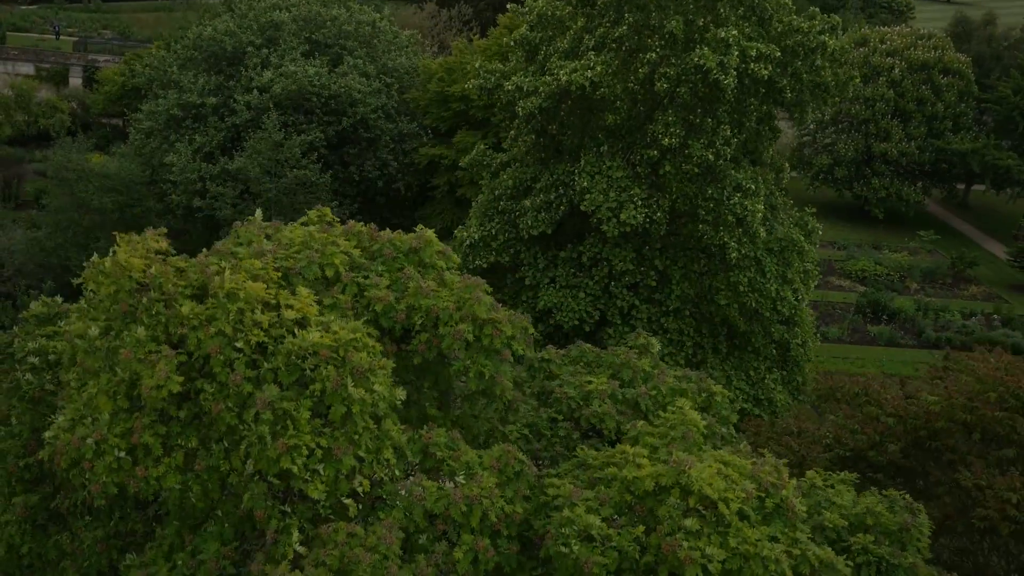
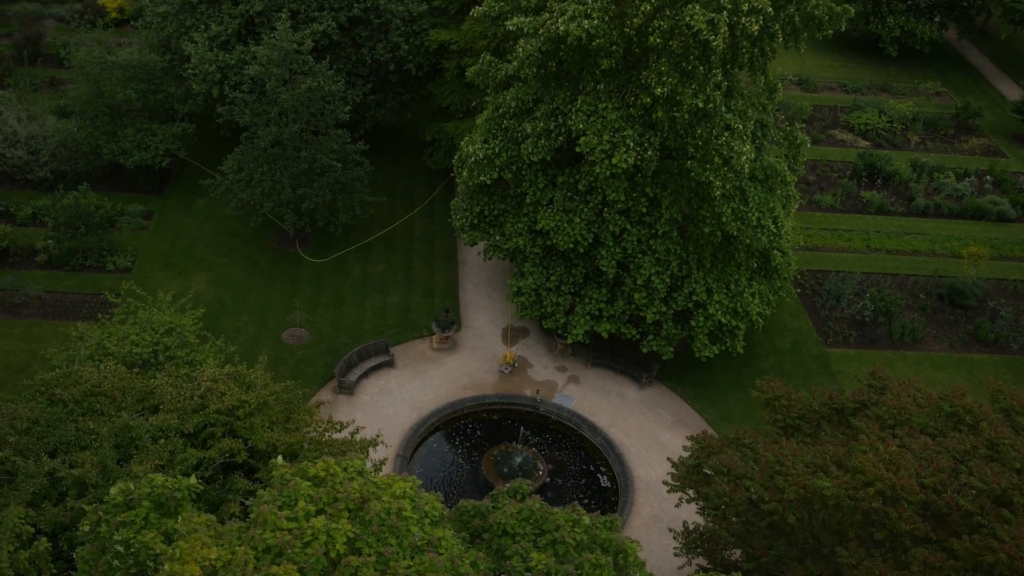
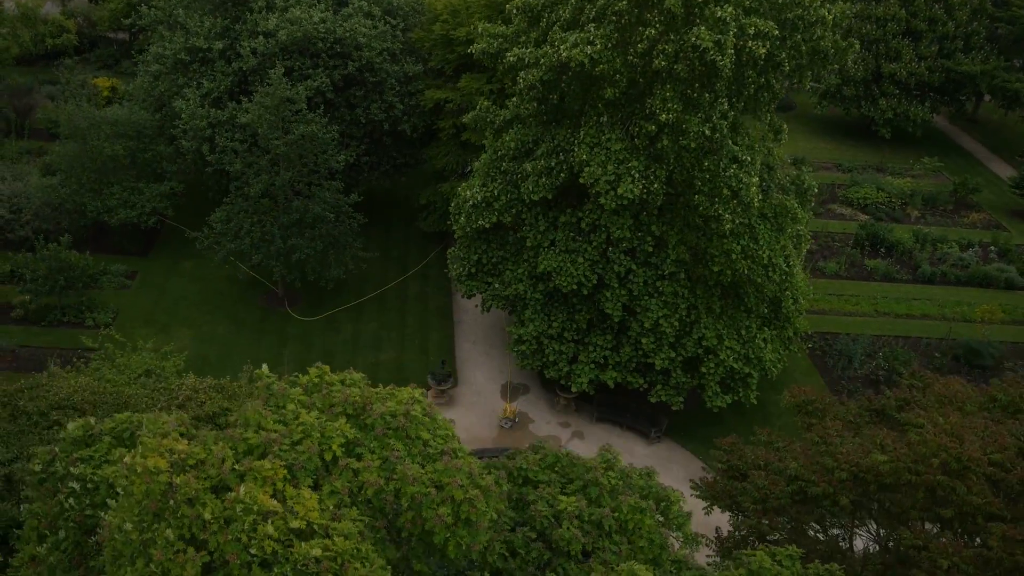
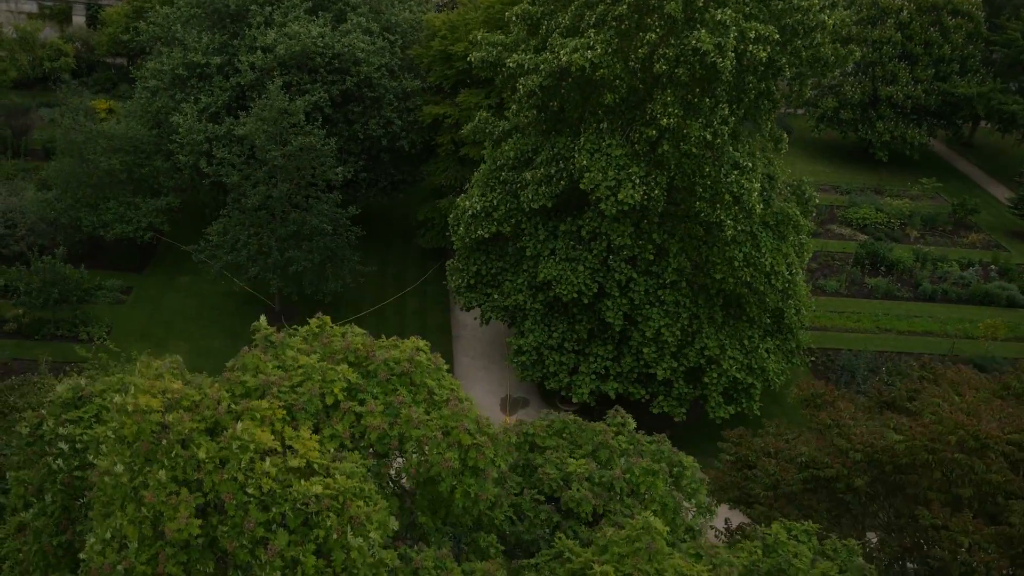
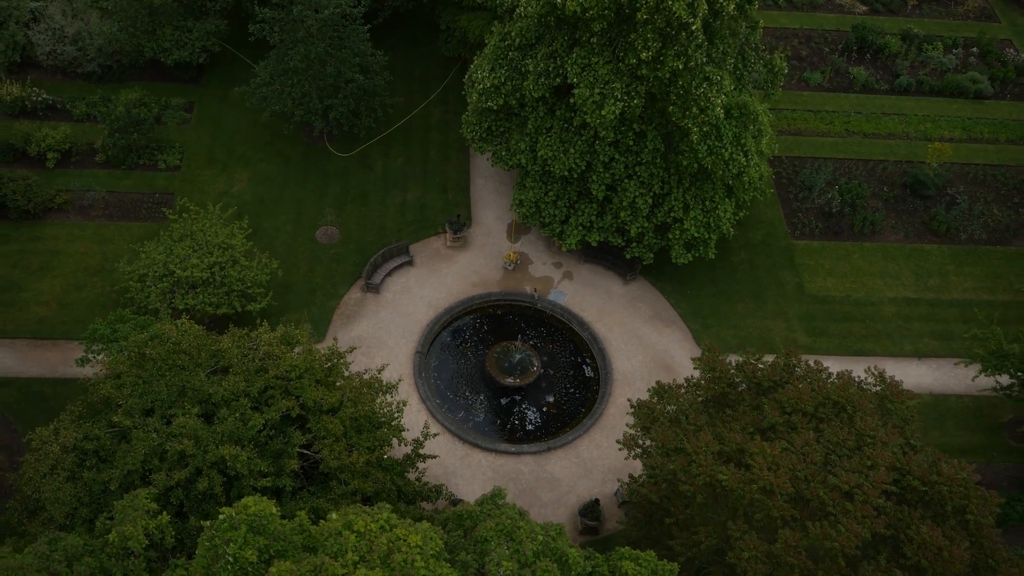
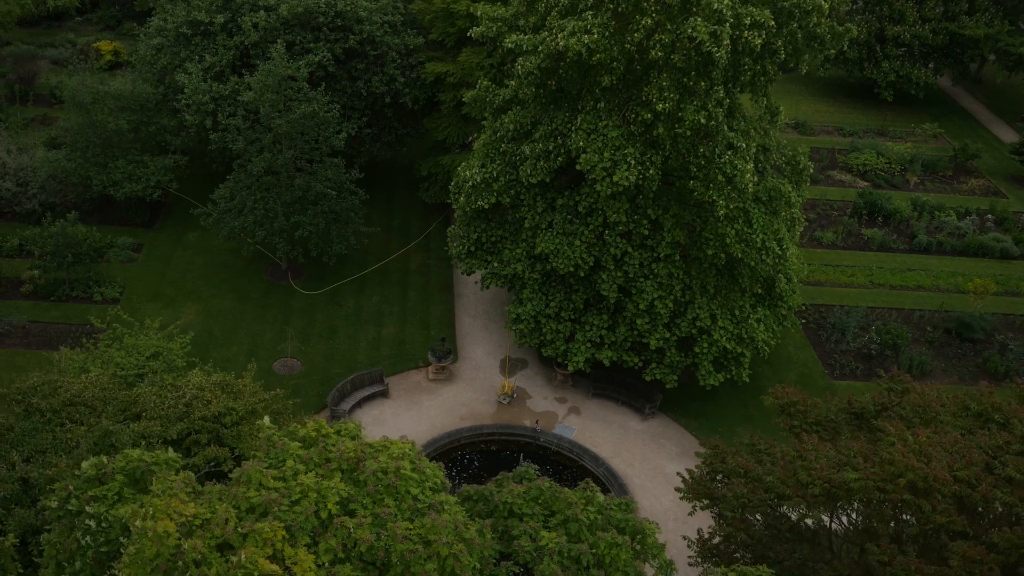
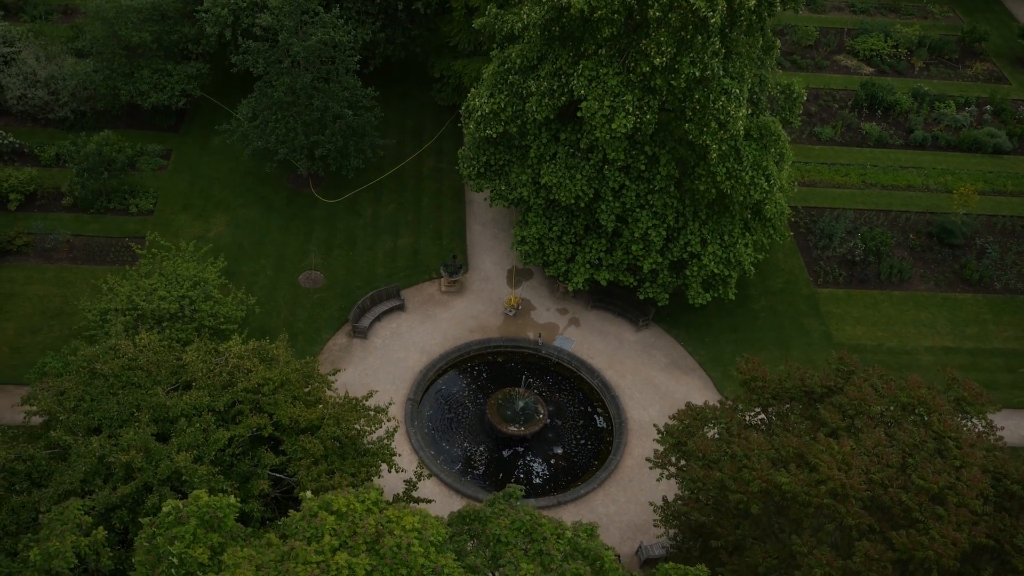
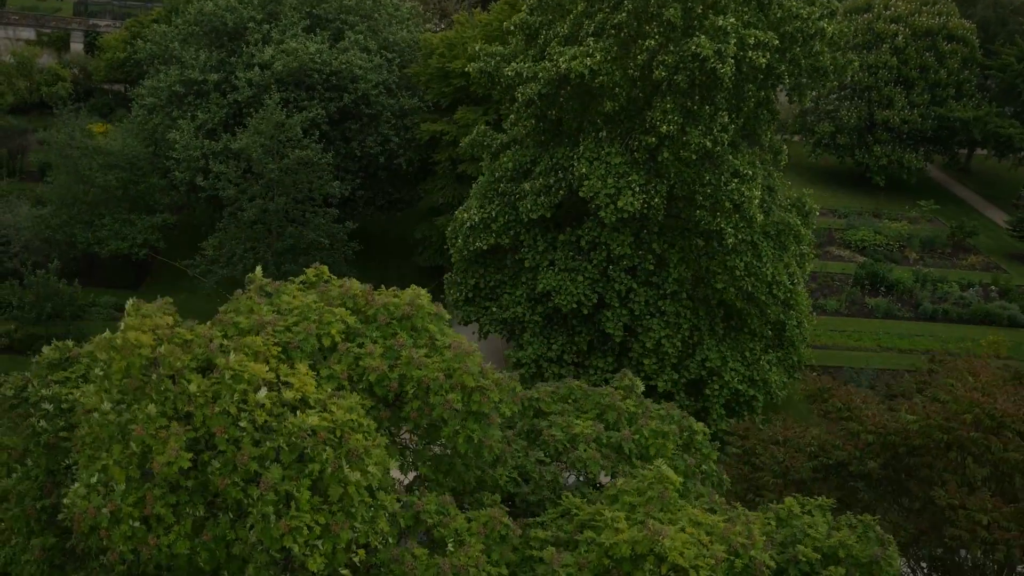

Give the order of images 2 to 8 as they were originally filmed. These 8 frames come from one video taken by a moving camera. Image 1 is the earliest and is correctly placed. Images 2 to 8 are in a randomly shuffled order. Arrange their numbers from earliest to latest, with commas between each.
8, 4, 3, 6, 2, 7, 5
